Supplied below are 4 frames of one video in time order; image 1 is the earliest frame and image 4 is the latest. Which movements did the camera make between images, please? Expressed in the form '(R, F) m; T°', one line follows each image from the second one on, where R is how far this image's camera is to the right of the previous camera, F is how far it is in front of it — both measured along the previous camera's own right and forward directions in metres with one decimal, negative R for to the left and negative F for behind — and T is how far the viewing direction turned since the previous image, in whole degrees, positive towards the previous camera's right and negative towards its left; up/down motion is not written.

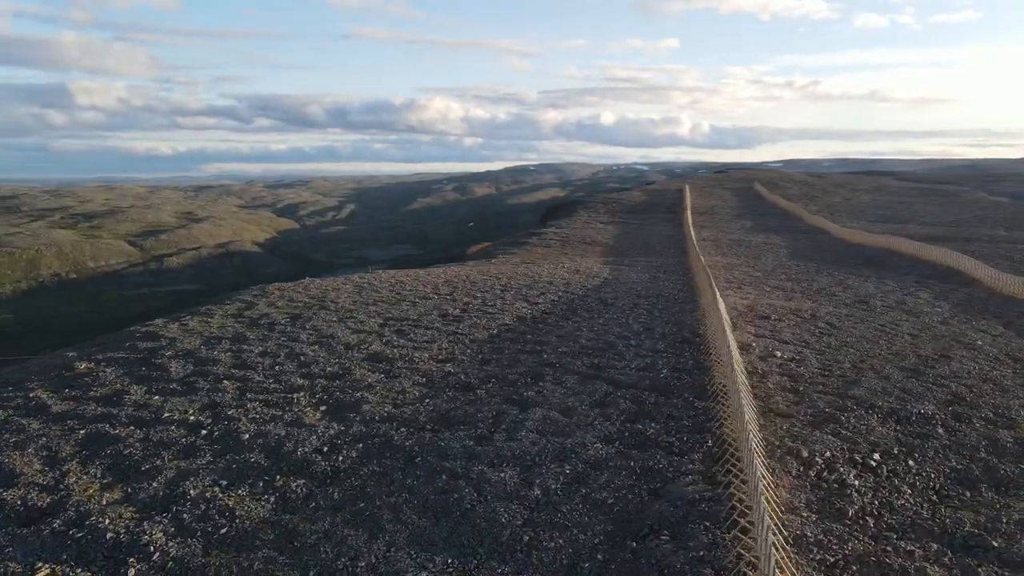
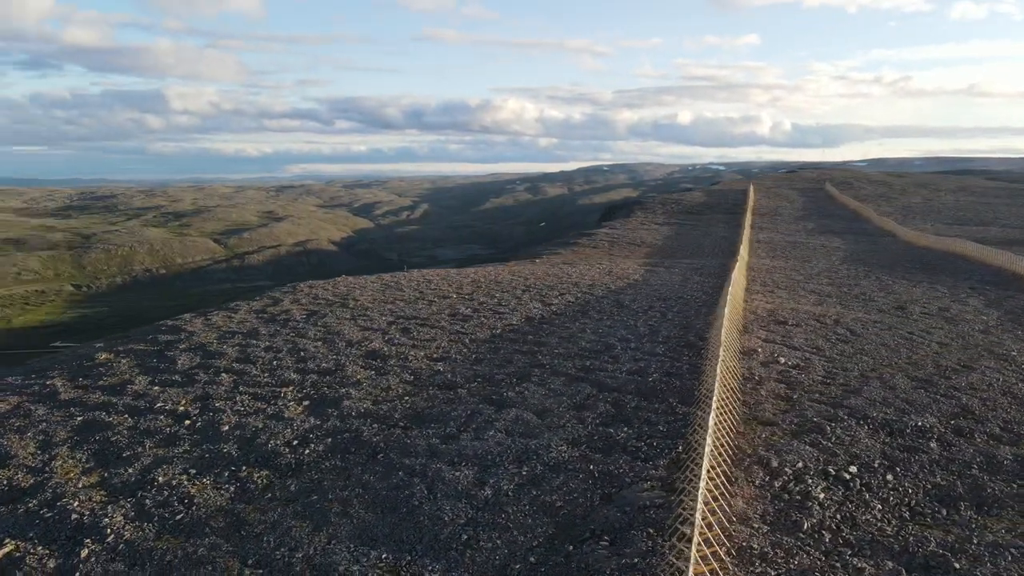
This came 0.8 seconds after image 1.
(+2.3, +0.1) m; -5°
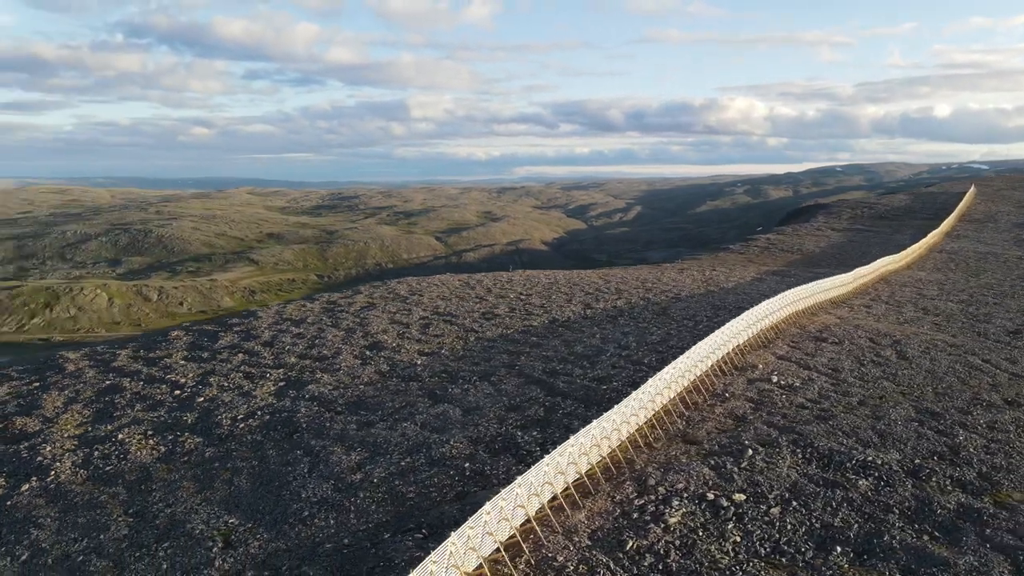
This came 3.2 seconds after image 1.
(+6.7, +0.5) m; -16°
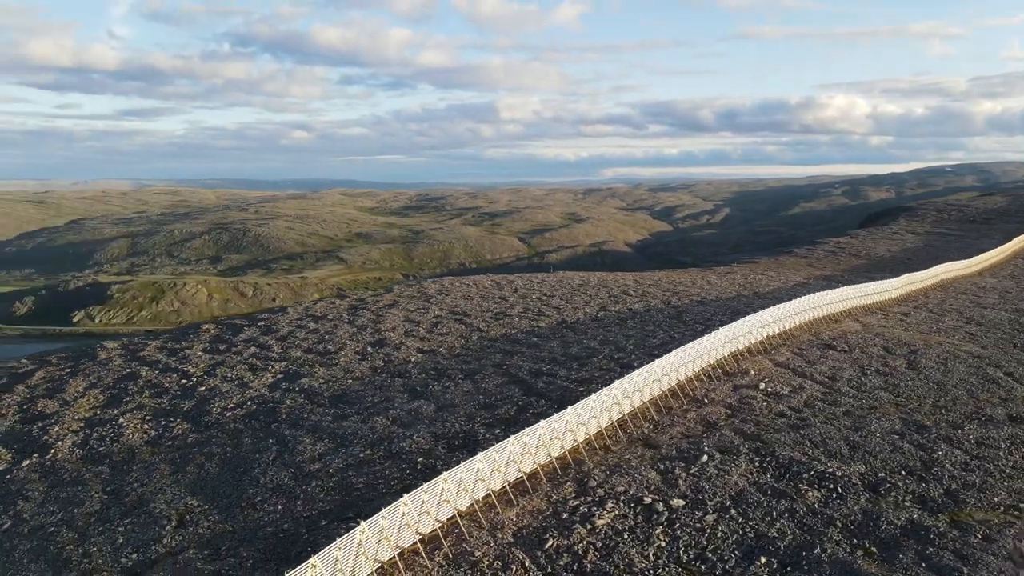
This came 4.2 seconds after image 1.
(+2.8, -0.1) m; -6°
